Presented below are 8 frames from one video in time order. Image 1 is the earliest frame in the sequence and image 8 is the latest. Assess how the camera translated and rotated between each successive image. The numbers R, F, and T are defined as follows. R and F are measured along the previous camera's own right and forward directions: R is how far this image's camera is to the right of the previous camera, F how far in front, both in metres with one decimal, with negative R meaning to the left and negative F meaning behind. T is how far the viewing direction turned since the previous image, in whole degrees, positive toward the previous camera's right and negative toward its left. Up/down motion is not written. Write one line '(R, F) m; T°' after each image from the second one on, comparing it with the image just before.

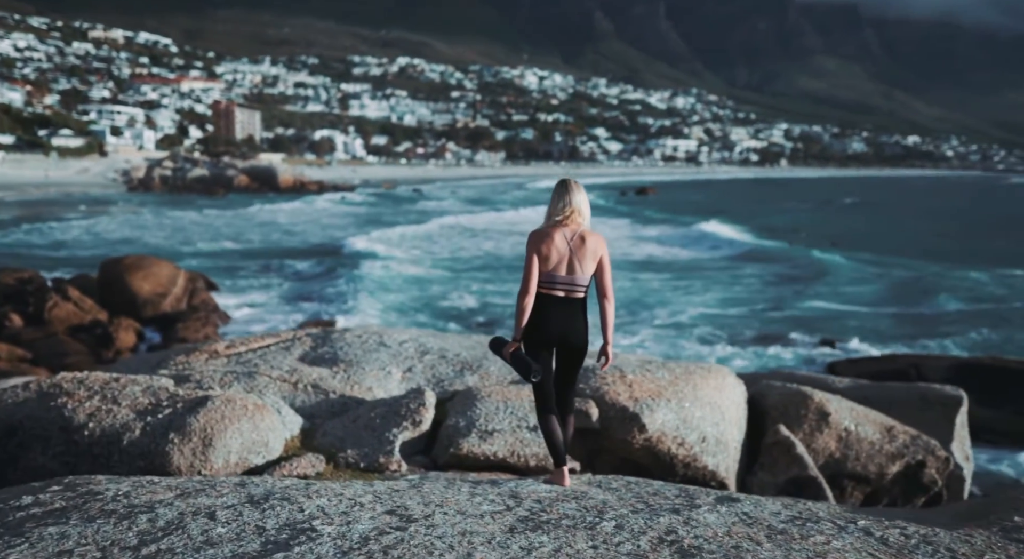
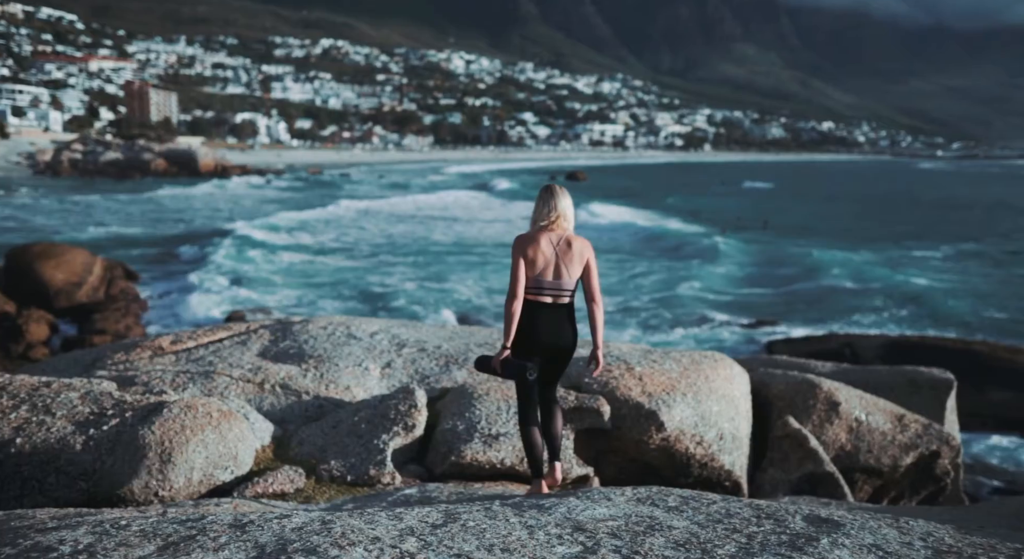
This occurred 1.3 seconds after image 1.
(-0.4, +0.6) m; +5°
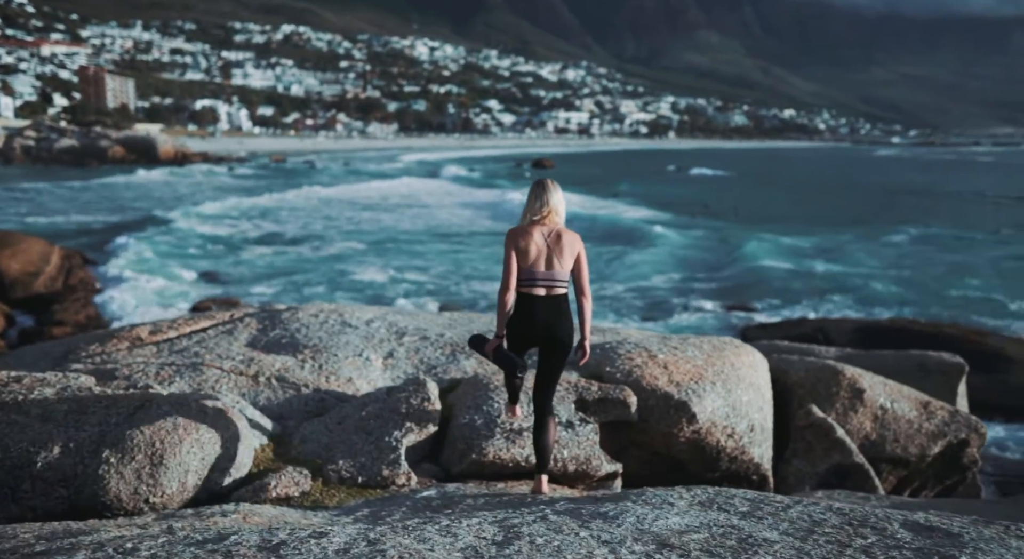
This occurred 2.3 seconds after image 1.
(-0.3, +0.4) m; +2°
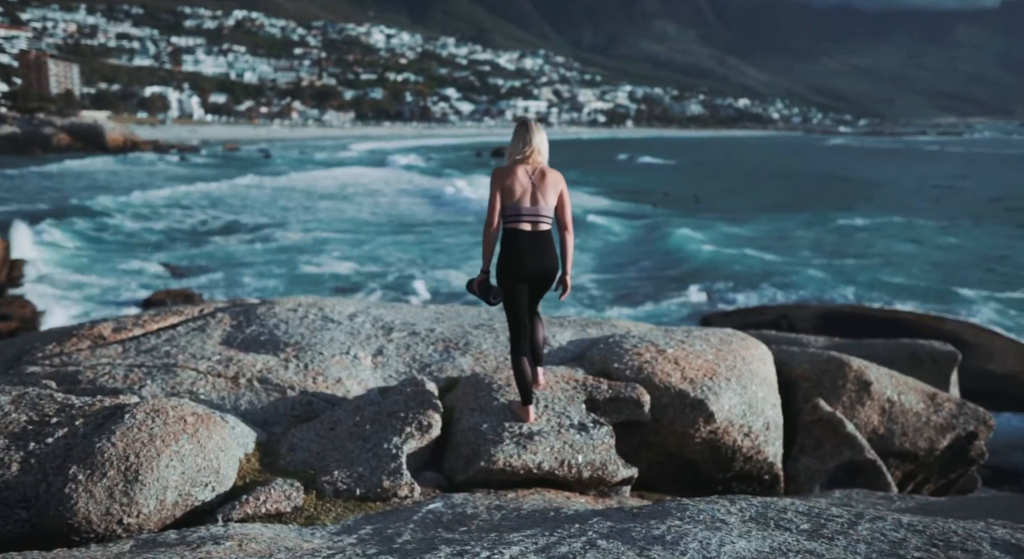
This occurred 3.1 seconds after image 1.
(-0.2, +0.3) m; +3°
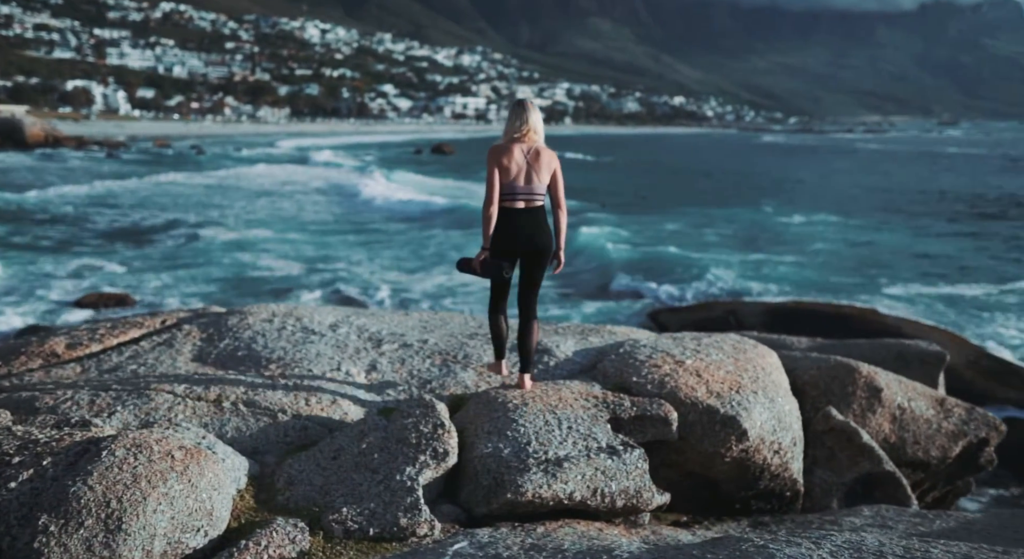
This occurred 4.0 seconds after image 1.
(-0.3, +0.4) m; +4°
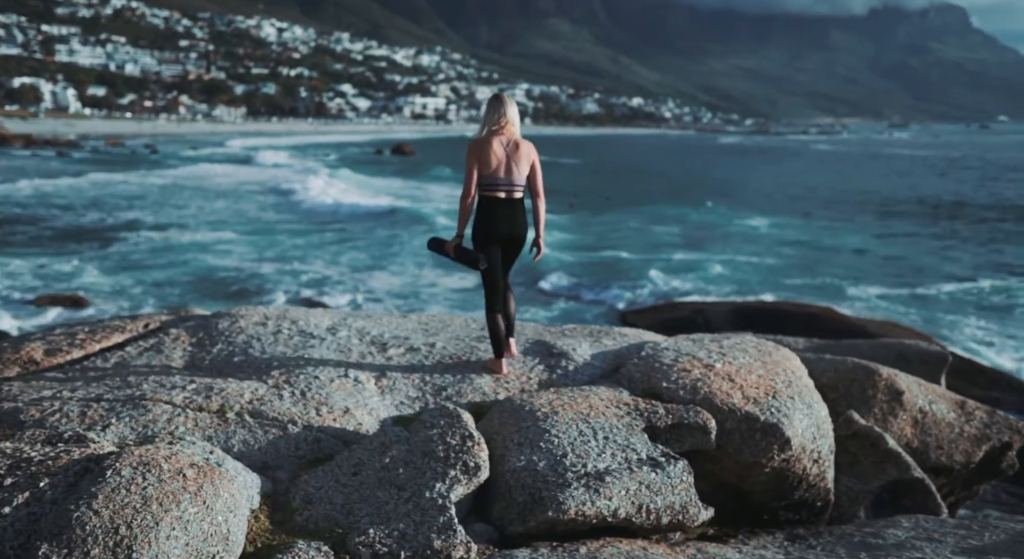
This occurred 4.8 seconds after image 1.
(-0.3, +0.2) m; +3°
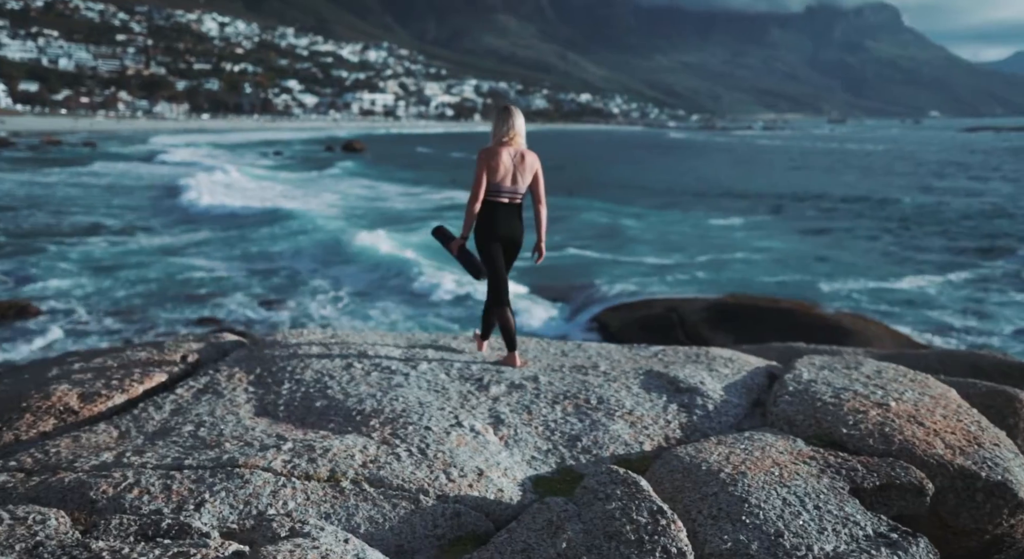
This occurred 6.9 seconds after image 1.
(-0.8, +0.6) m; +3°
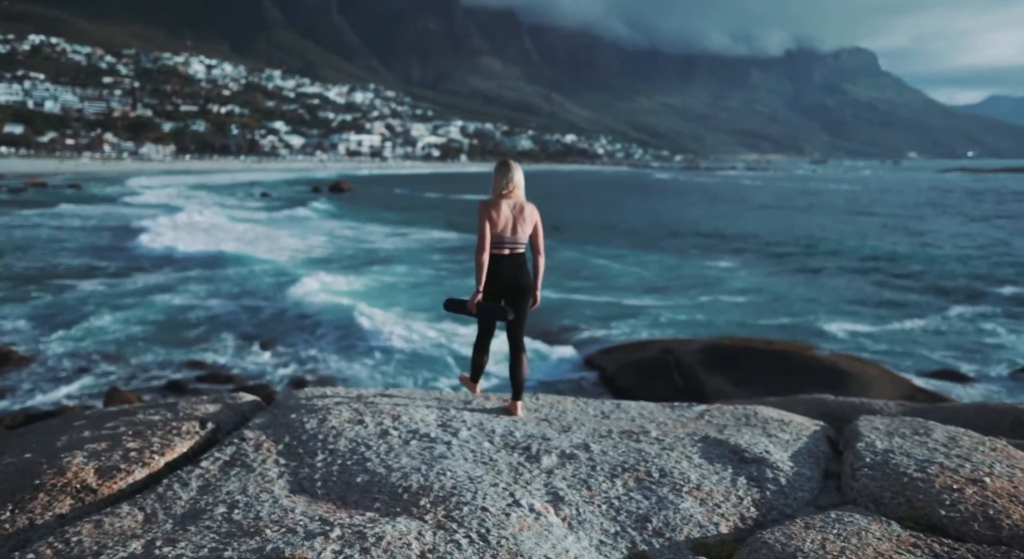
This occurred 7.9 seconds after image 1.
(-0.3, +0.3) m; +1°
